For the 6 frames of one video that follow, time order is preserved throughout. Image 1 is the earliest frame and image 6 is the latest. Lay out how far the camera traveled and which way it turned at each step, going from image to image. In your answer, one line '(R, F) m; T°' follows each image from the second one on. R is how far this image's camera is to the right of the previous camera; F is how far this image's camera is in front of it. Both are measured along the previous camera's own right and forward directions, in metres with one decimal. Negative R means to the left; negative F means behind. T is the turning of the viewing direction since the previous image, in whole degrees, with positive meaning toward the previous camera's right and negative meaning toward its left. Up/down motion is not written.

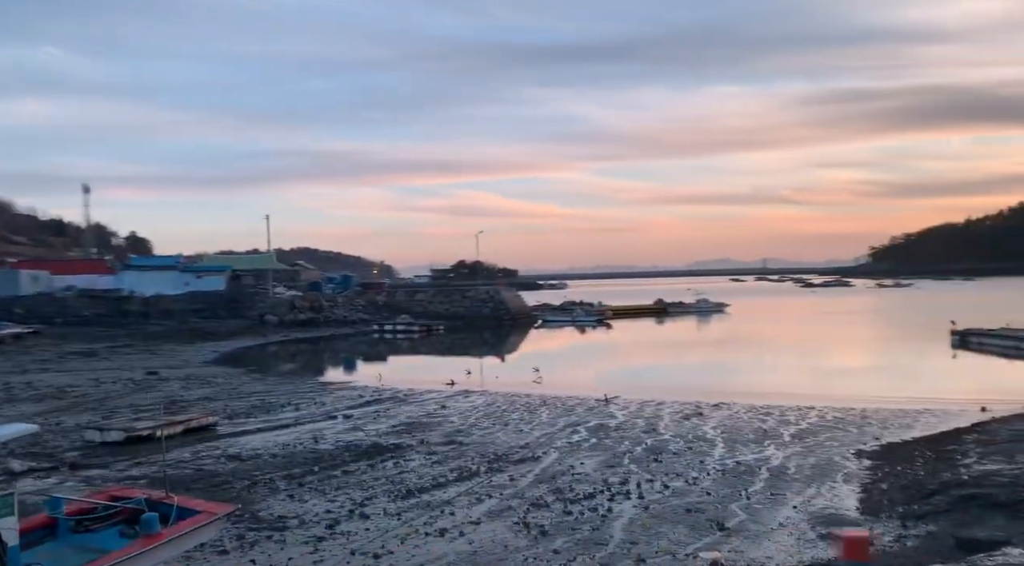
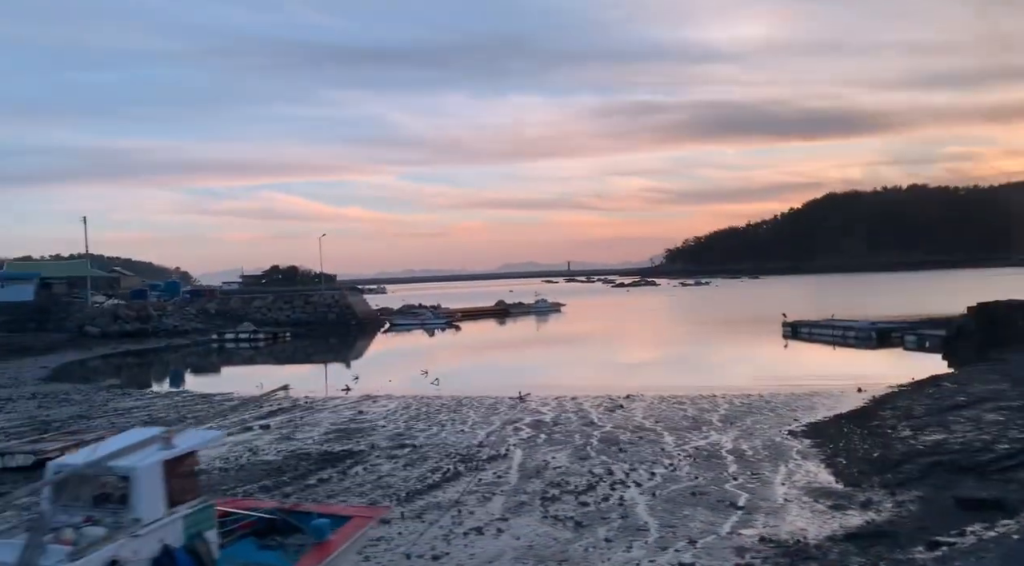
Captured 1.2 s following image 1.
(-2.0, +0.3) m; +12°
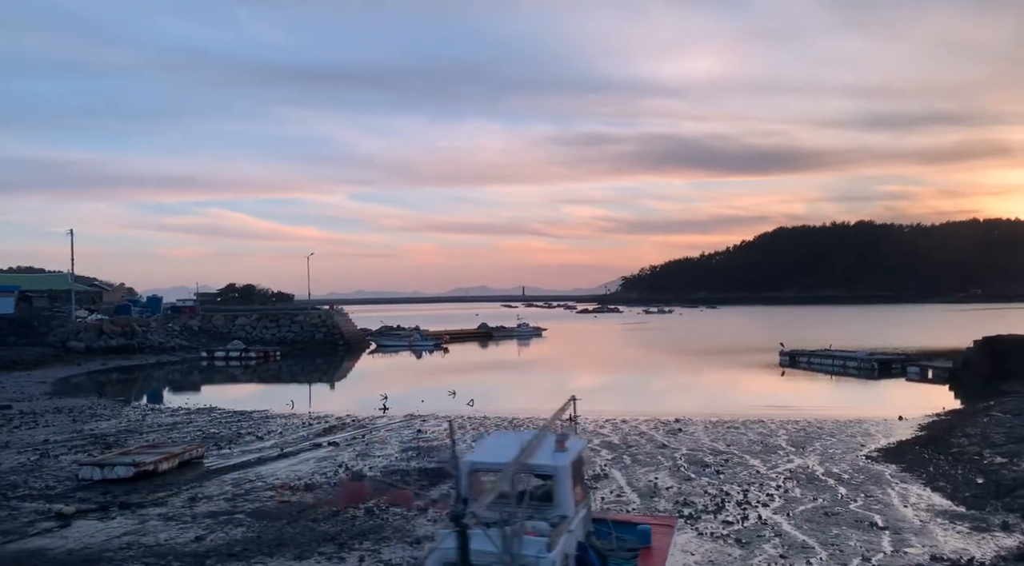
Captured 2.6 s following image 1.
(-2.0, -0.2) m; +2°
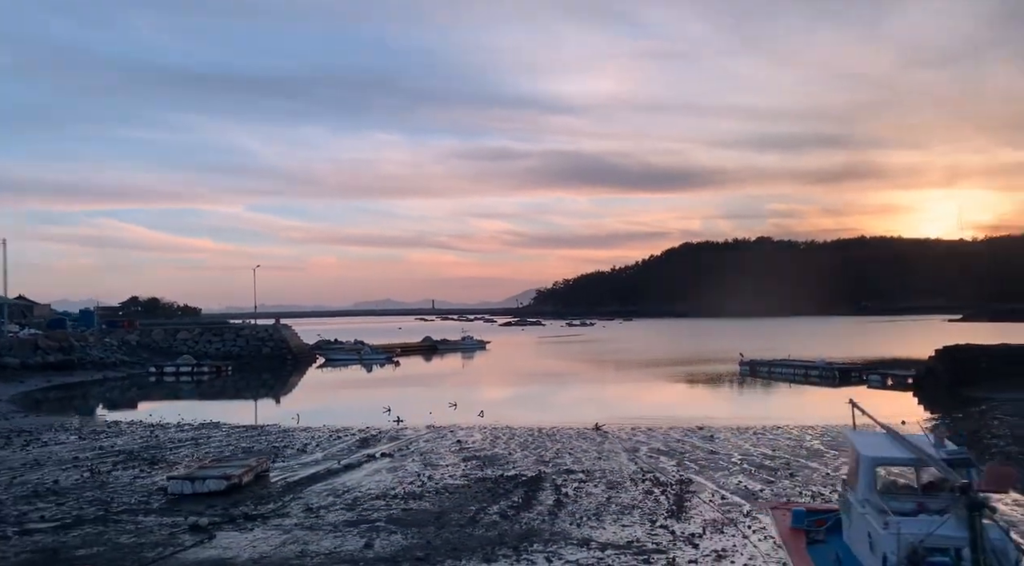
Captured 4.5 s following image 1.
(-2.4, -0.2) m; +5°
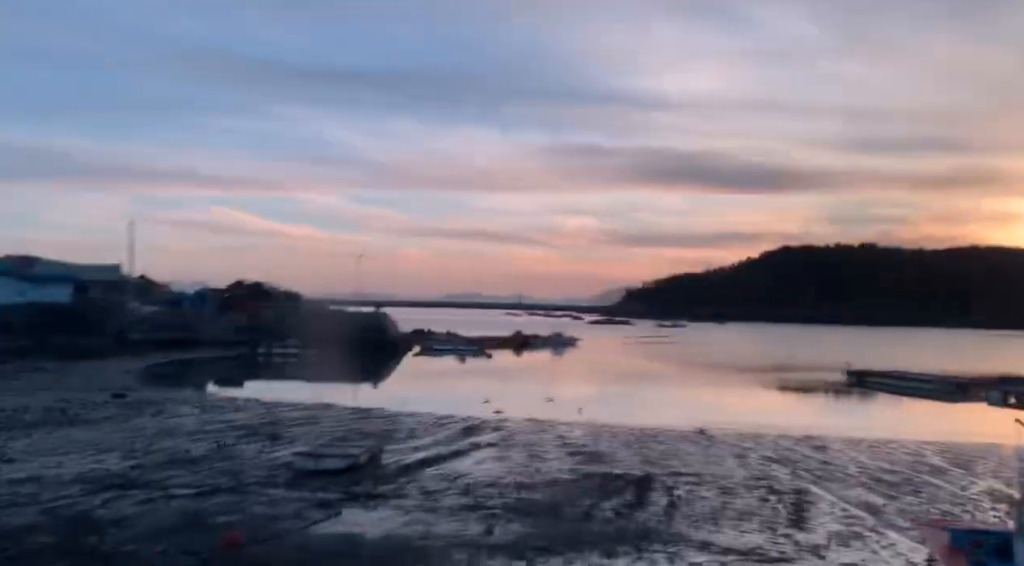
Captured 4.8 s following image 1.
(-0.4, -0.1) m; -7°
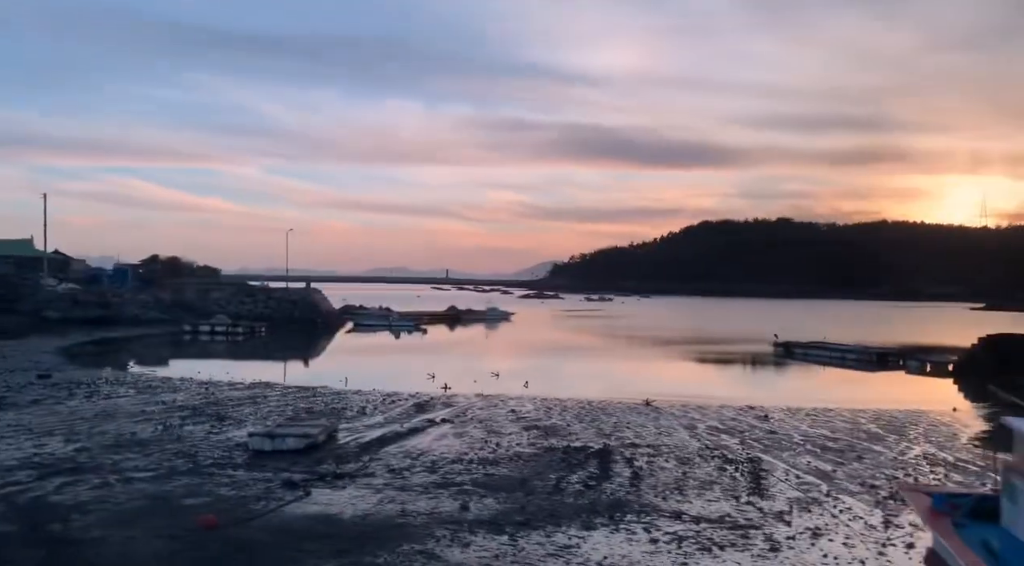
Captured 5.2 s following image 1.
(-0.5, 0.0) m; +5°
